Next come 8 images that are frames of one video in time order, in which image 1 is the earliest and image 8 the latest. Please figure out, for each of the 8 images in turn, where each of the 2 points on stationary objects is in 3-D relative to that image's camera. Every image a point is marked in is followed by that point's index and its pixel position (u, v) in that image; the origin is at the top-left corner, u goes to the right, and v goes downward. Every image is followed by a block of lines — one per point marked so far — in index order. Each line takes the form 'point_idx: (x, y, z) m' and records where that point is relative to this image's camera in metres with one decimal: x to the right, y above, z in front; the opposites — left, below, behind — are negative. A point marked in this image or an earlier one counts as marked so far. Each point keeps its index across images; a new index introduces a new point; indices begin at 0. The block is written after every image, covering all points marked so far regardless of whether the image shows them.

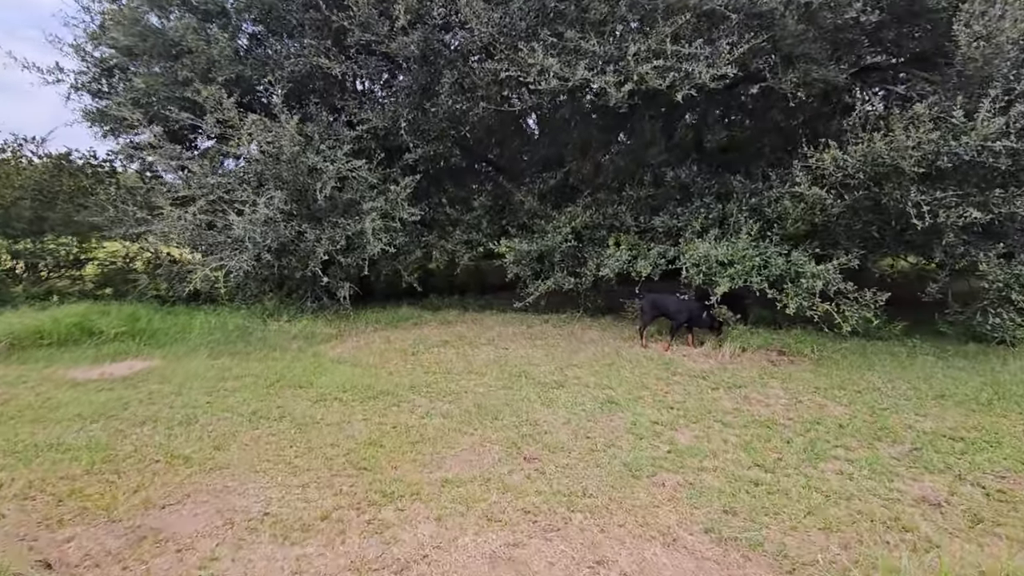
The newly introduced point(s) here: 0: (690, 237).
0: (+2.7, +0.8, +7.8) m
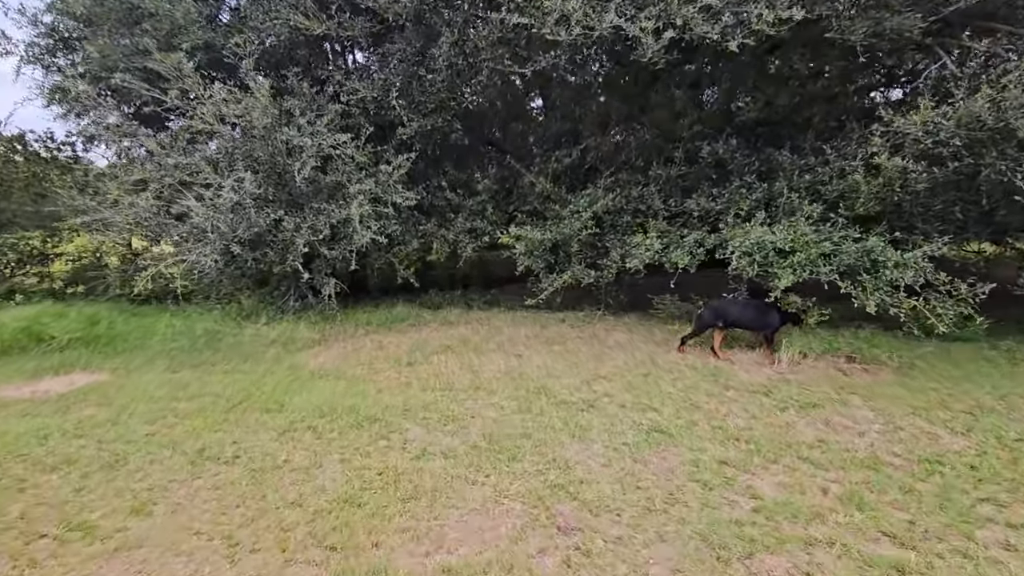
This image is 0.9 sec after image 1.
0: (+2.9, +0.9, +6.7) m
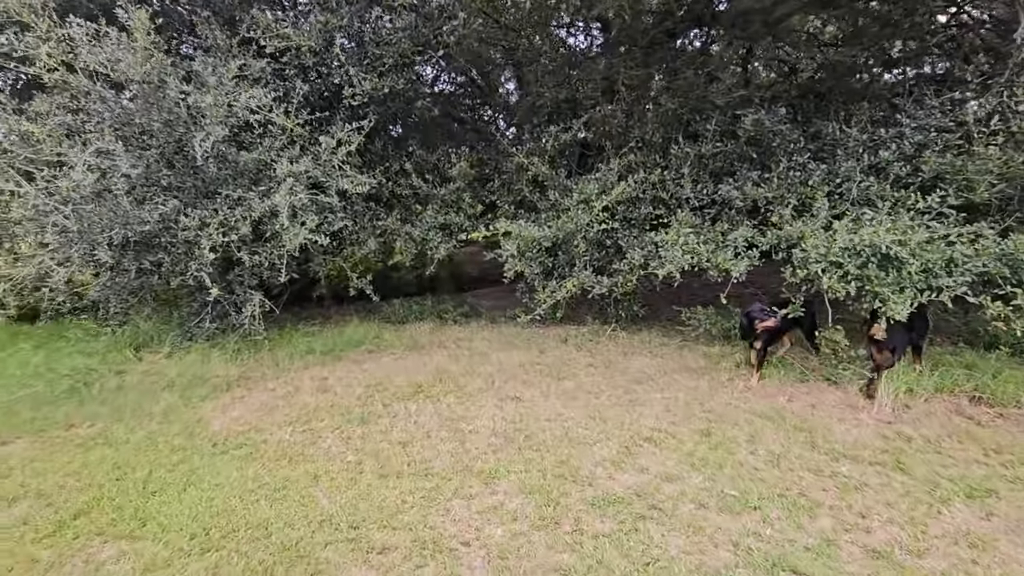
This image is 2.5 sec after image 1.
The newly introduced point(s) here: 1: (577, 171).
0: (+2.8, +0.7, +5.2) m
1: (+0.8, +1.5, +6.5) m
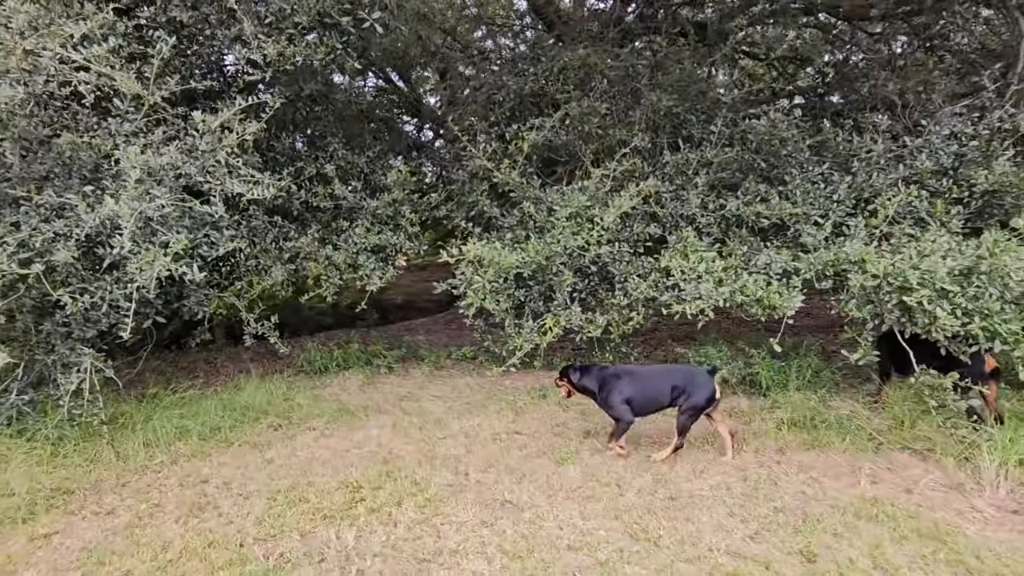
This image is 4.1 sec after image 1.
0: (+2.5, +0.4, +4.2) m
1: (+0.4, +1.1, +5.3) m
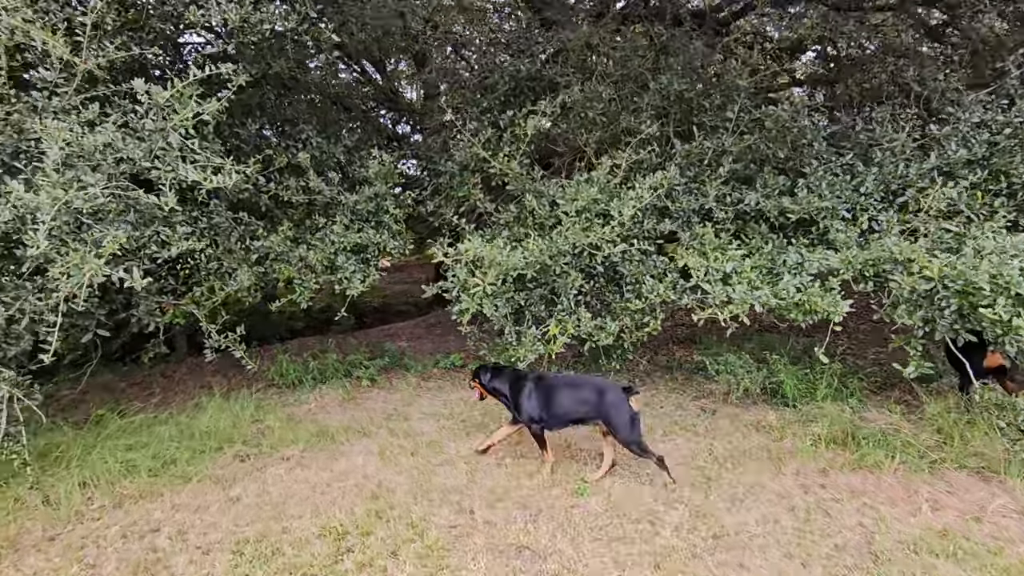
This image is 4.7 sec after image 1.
0: (+2.5, +0.4, +3.9) m
1: (+0.3, +1.1, +4.8) m
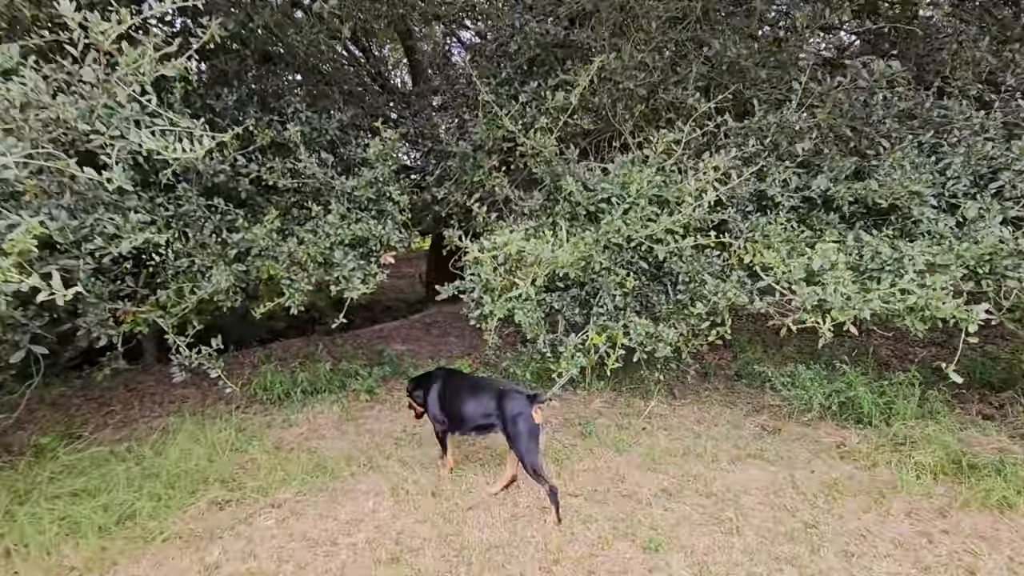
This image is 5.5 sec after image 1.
0: (+2.8, +0.4, +3.3) m
1: (+0.5, +1.1, +4.2) m
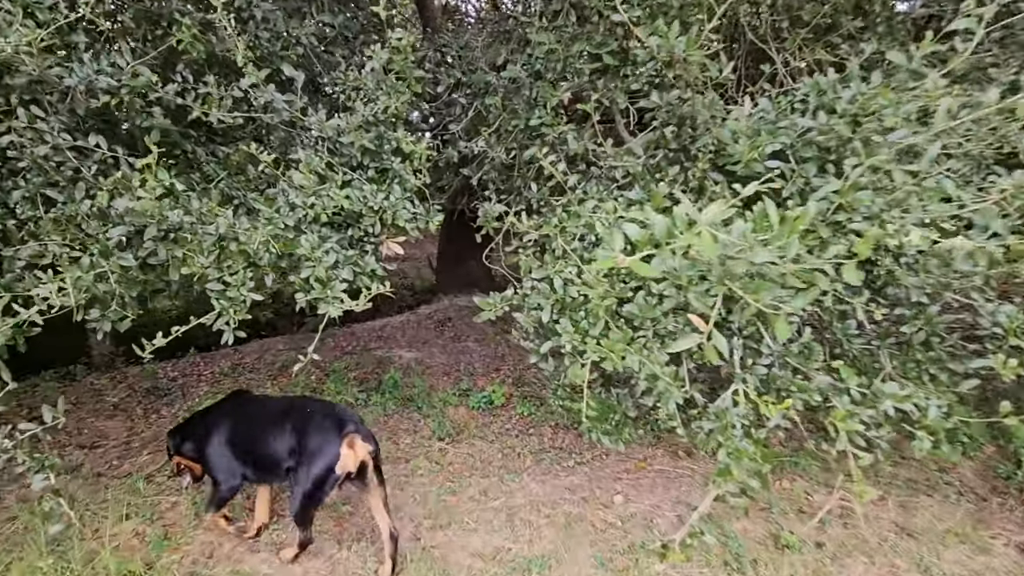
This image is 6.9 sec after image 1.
0: (+3.2, +0.3, +1.8) m
1: (+0.9, +1.0, +2.6) m
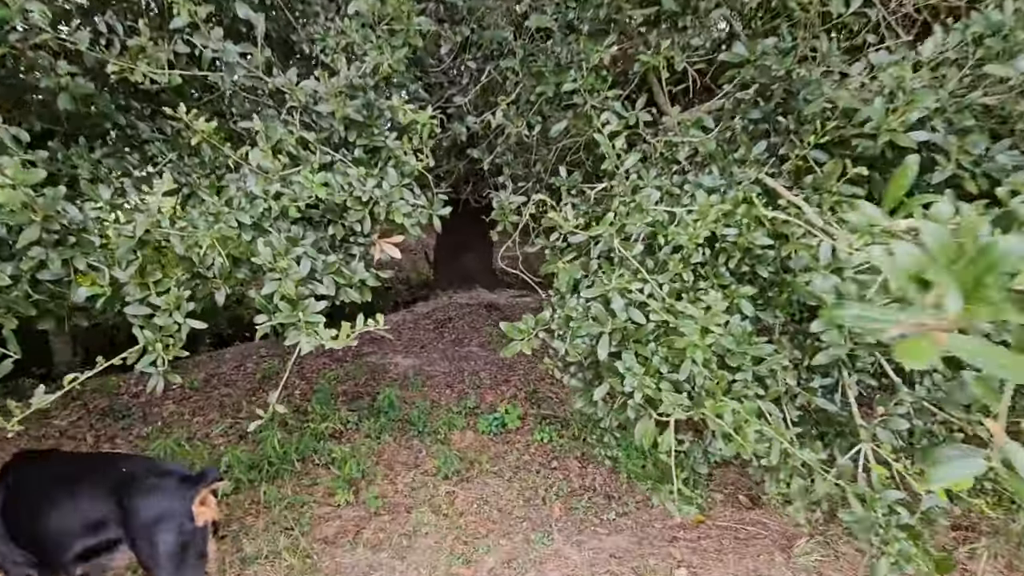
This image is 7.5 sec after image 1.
0: (+3.3, +0.2, +1.2) m
1: (+1.0, +1.0, +2.0) m
